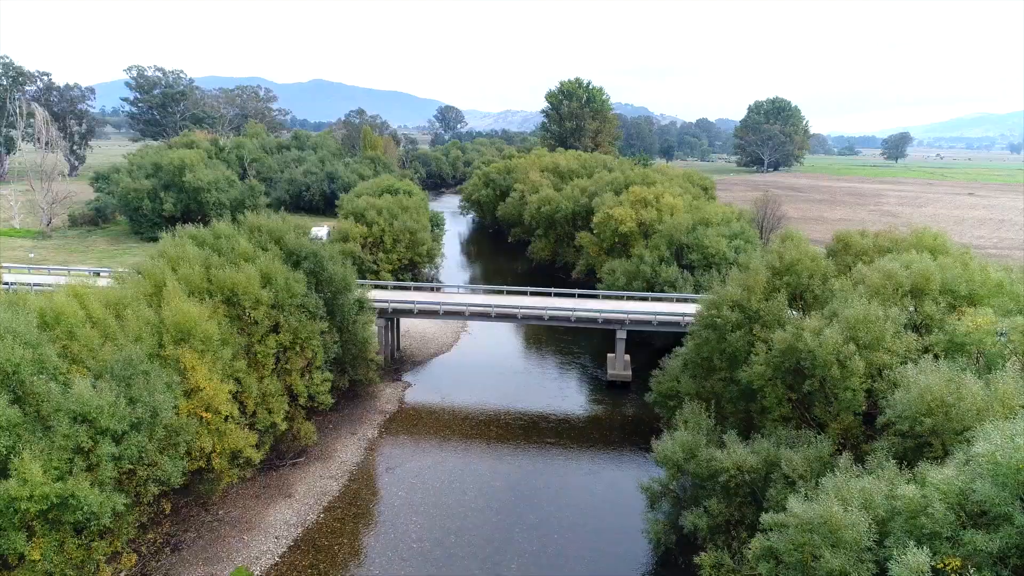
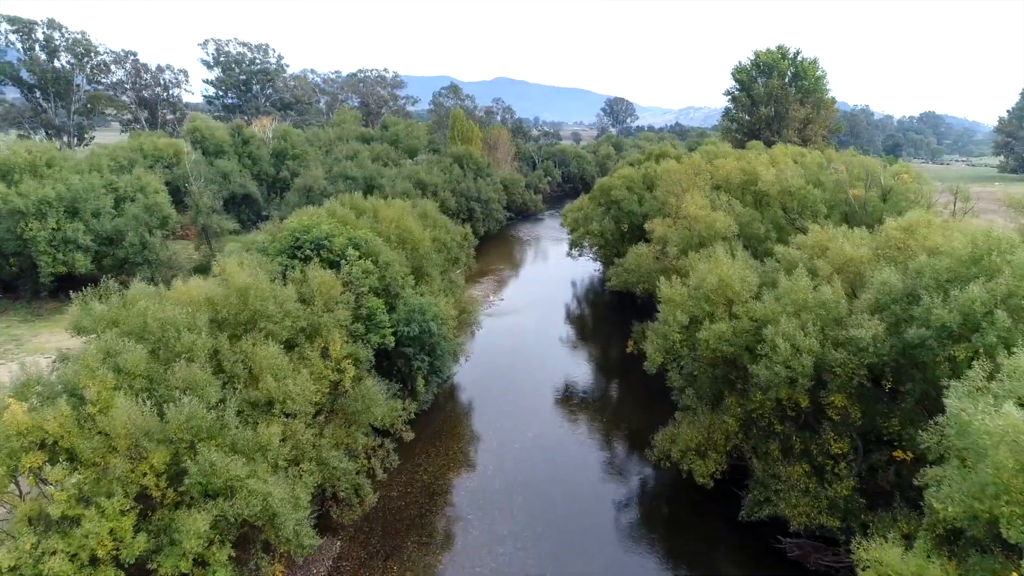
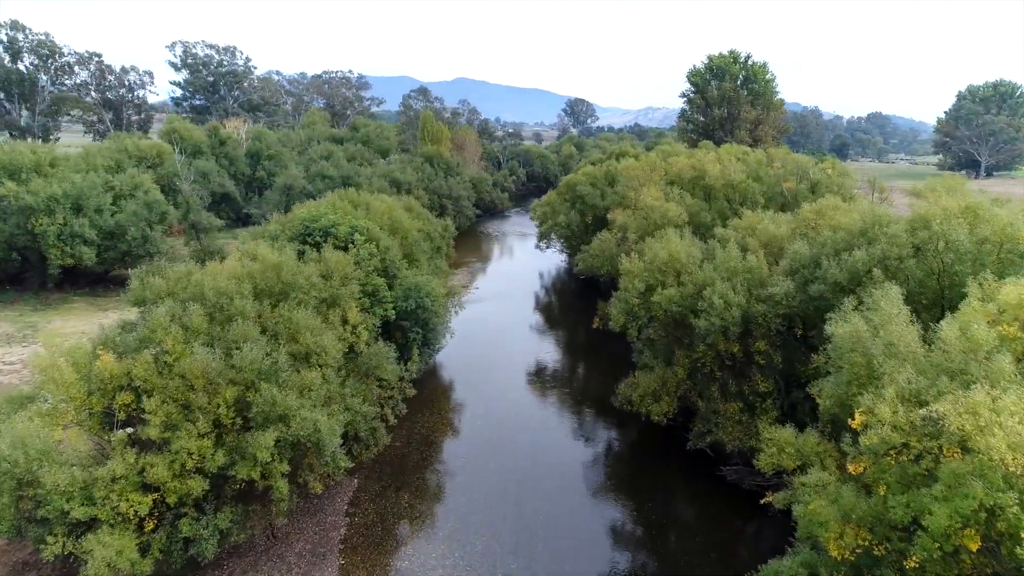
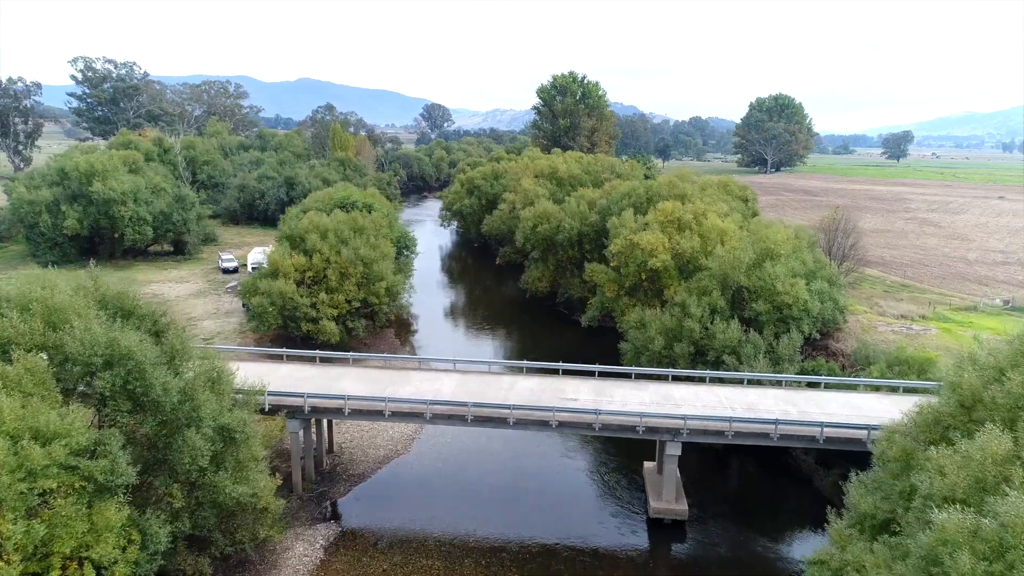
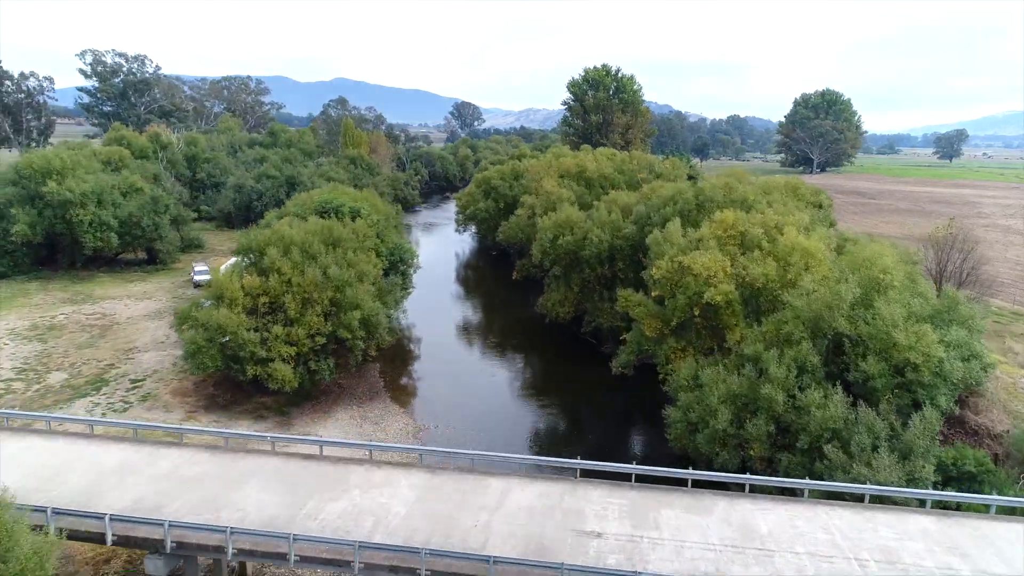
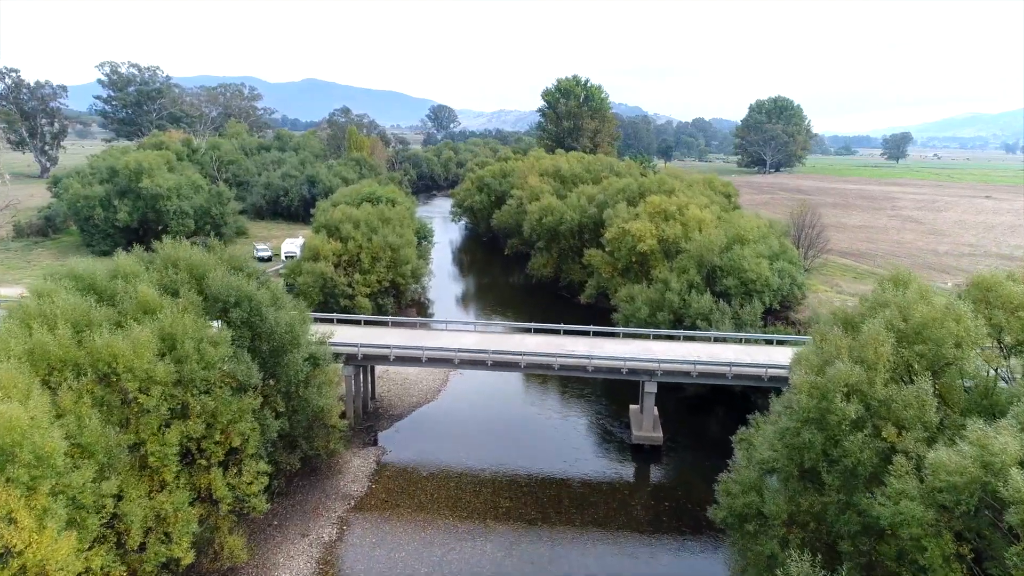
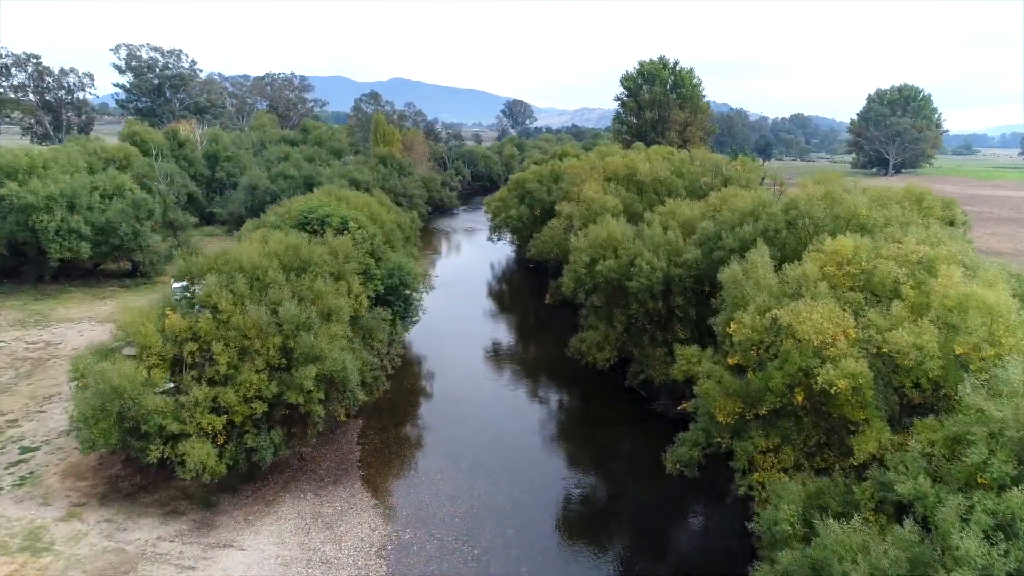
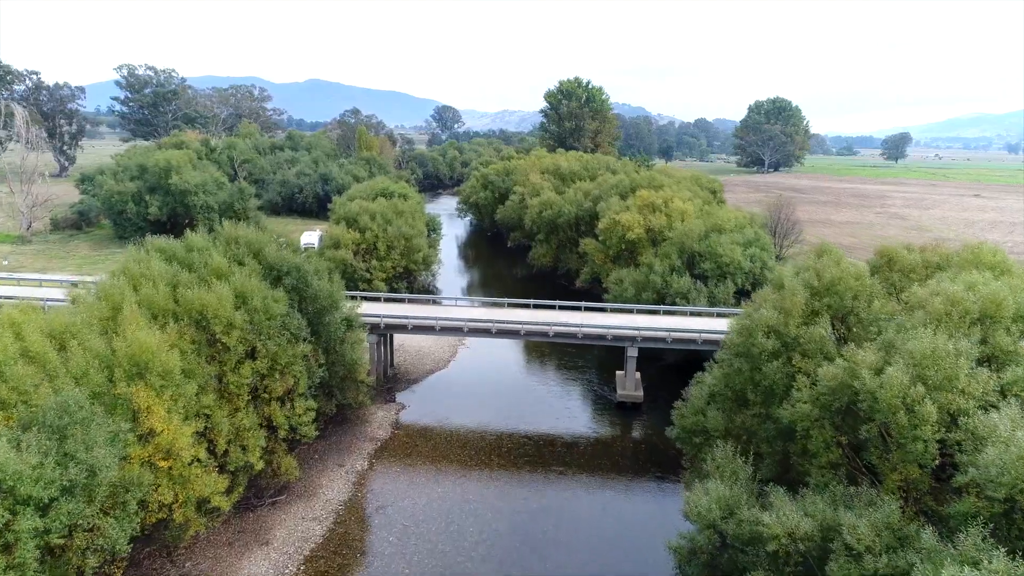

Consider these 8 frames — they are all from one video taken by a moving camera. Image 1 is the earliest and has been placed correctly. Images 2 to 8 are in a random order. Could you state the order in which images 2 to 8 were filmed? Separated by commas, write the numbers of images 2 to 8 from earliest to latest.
8, 6, 4, 5, 7, 3, 2
